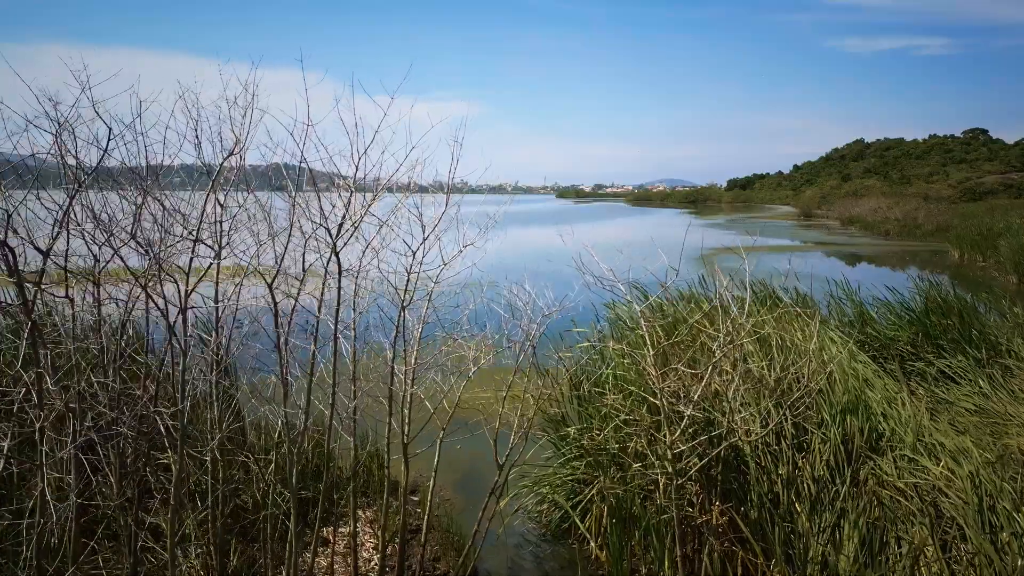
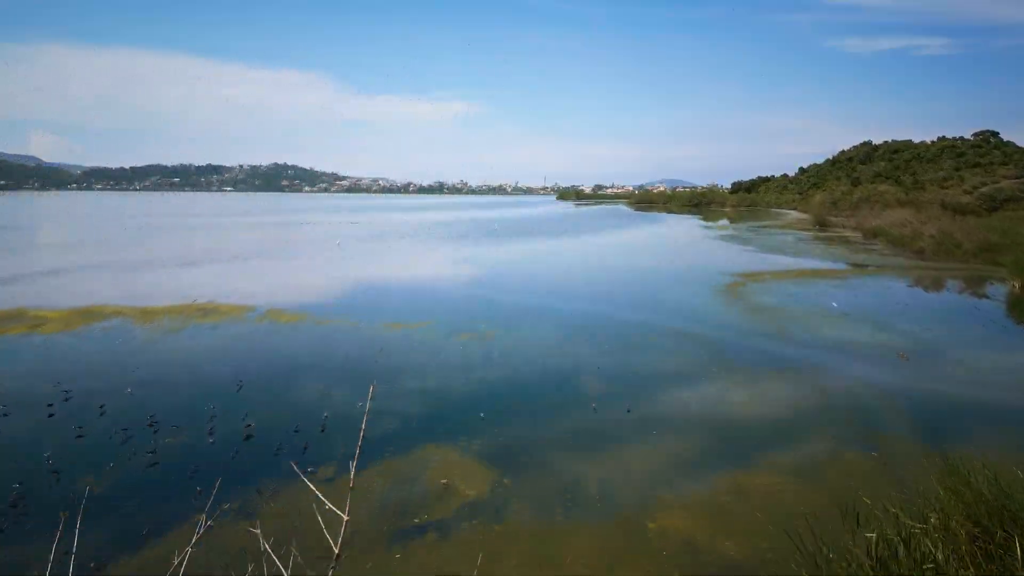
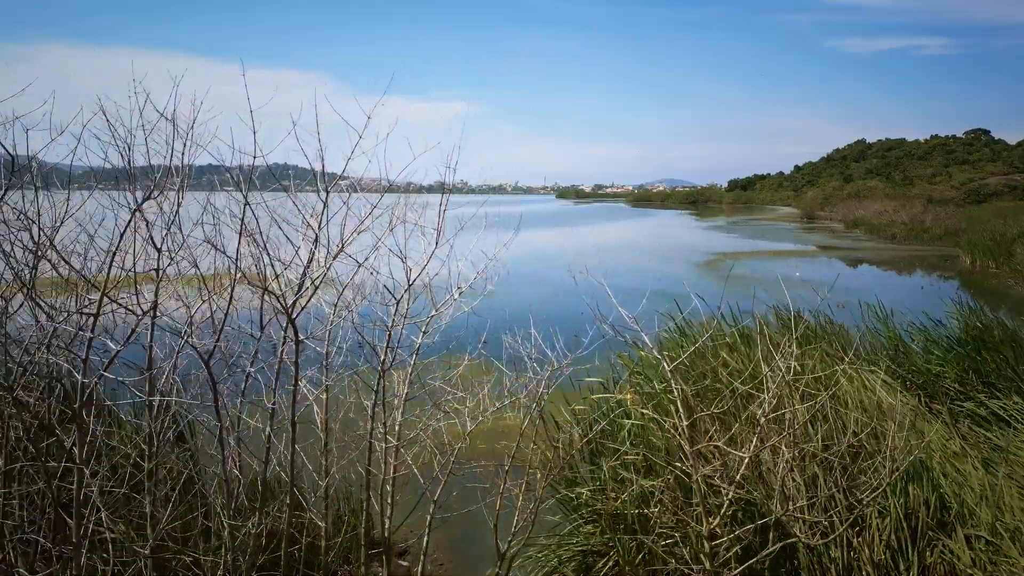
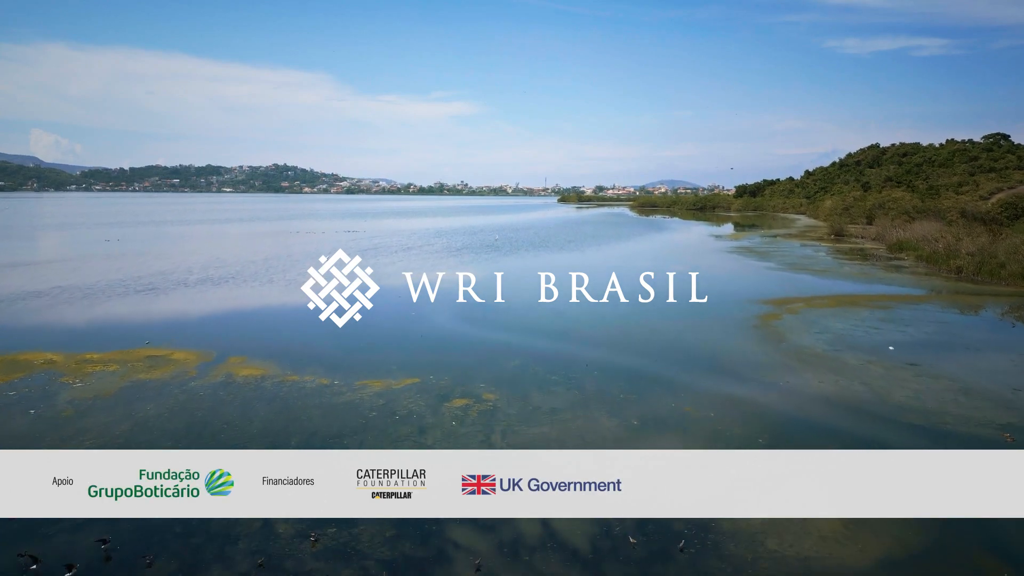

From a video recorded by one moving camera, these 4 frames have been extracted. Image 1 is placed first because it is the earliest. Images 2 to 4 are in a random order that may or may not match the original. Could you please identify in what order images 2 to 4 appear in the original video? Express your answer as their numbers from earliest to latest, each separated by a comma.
3, 2, 4
